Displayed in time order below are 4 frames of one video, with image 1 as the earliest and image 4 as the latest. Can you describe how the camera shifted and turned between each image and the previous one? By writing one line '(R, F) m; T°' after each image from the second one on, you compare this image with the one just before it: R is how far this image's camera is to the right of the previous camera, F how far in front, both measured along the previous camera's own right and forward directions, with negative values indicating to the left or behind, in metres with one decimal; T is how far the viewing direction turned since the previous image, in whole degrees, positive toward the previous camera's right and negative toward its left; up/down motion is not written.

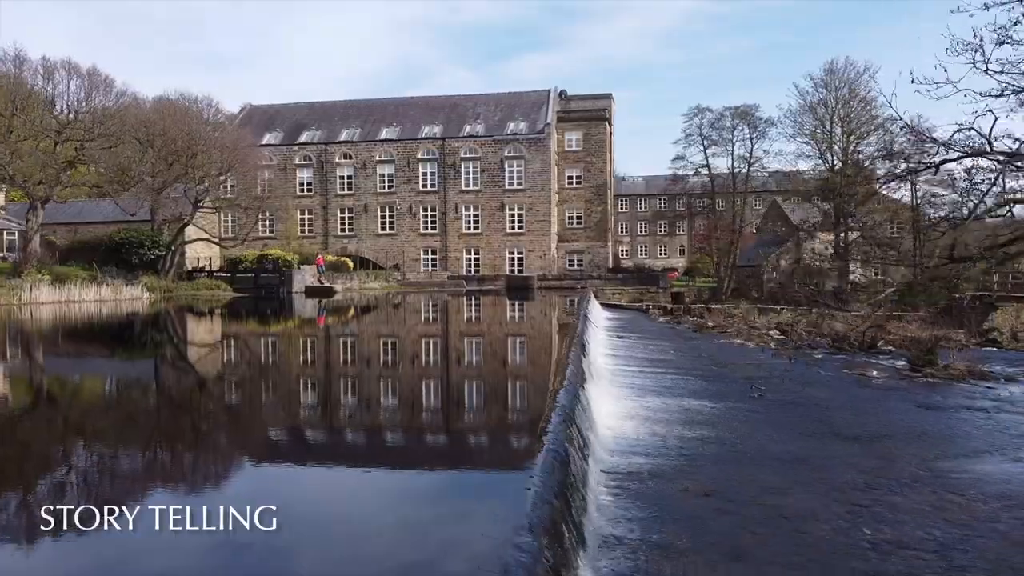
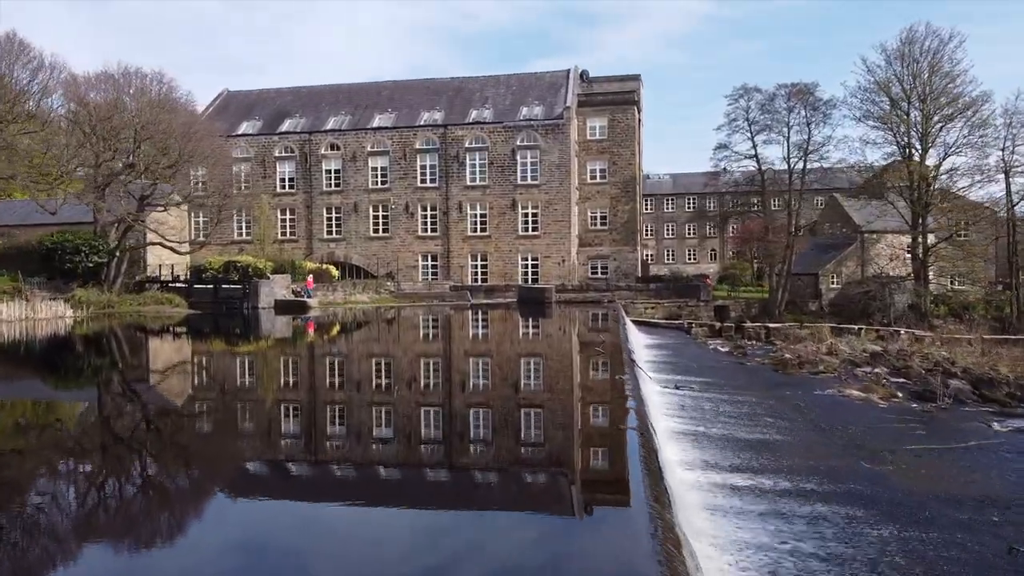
(+0.1, +5.5) m; -1°
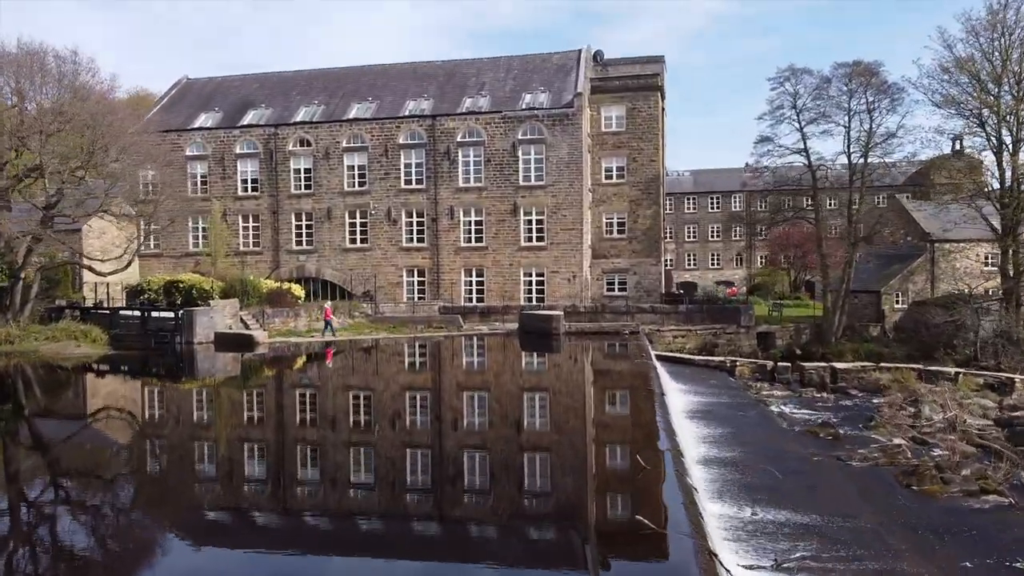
(+0.3, +5.1) m; -1°
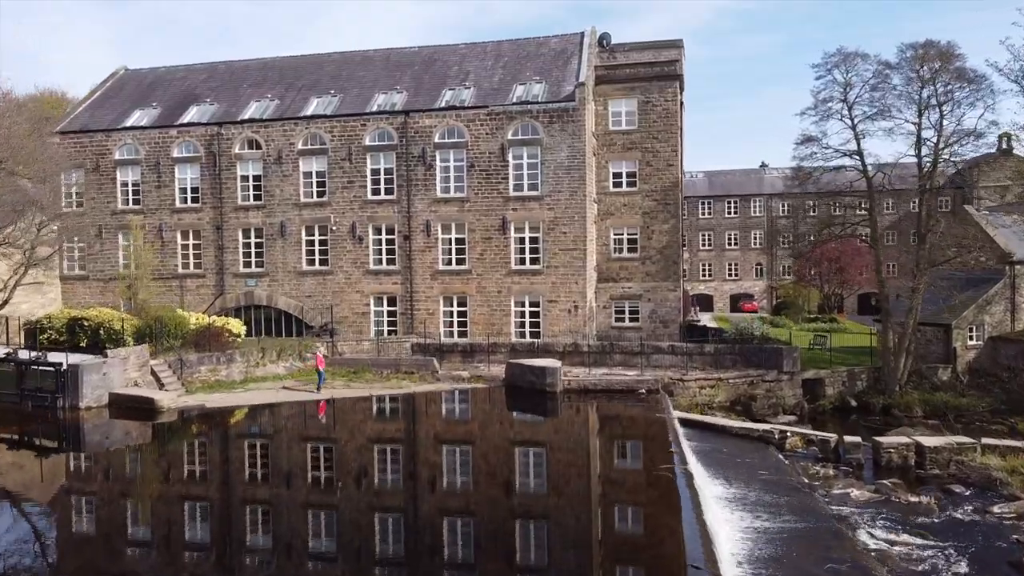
(+0.4, +4.7) m; 0°
